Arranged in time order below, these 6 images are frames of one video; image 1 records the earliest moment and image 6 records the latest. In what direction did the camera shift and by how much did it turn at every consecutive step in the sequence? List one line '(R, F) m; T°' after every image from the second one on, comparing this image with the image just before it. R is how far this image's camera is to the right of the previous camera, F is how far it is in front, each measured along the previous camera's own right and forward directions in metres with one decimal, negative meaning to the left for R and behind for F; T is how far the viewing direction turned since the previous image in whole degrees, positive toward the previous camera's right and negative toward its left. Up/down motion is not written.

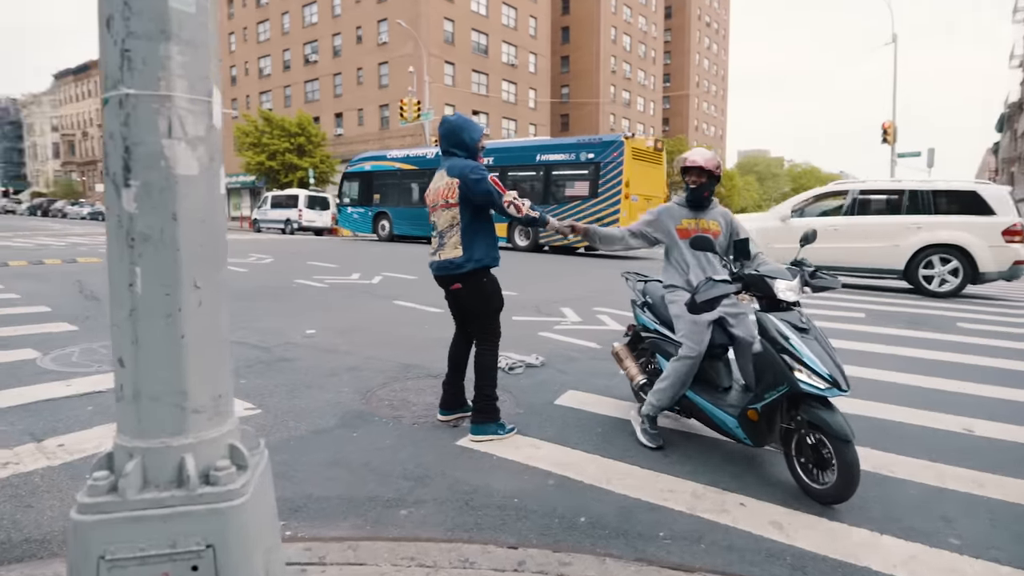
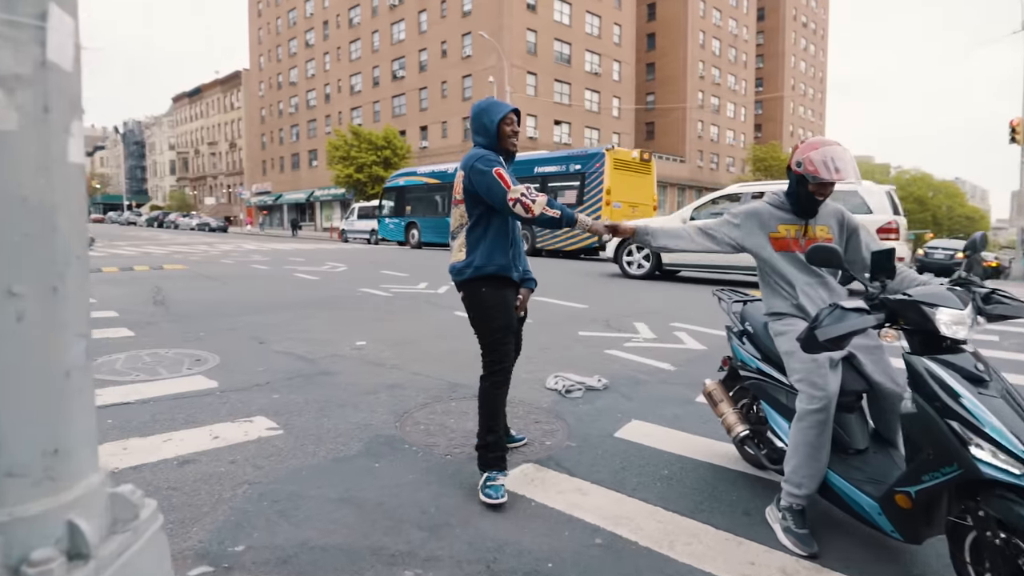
(+0.2, +0.6) m; -8°
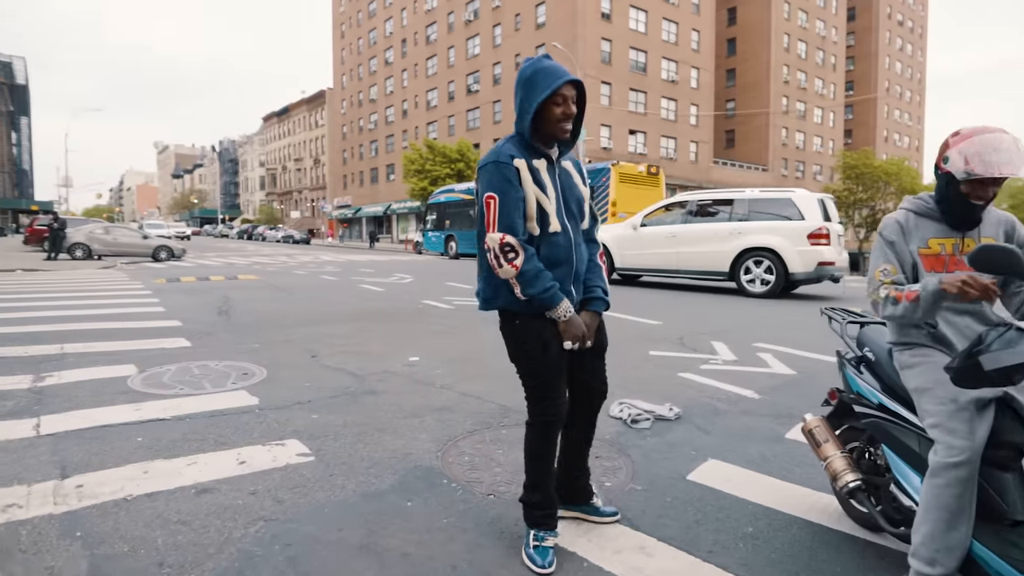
(+0.1, +0.5) m; -7°
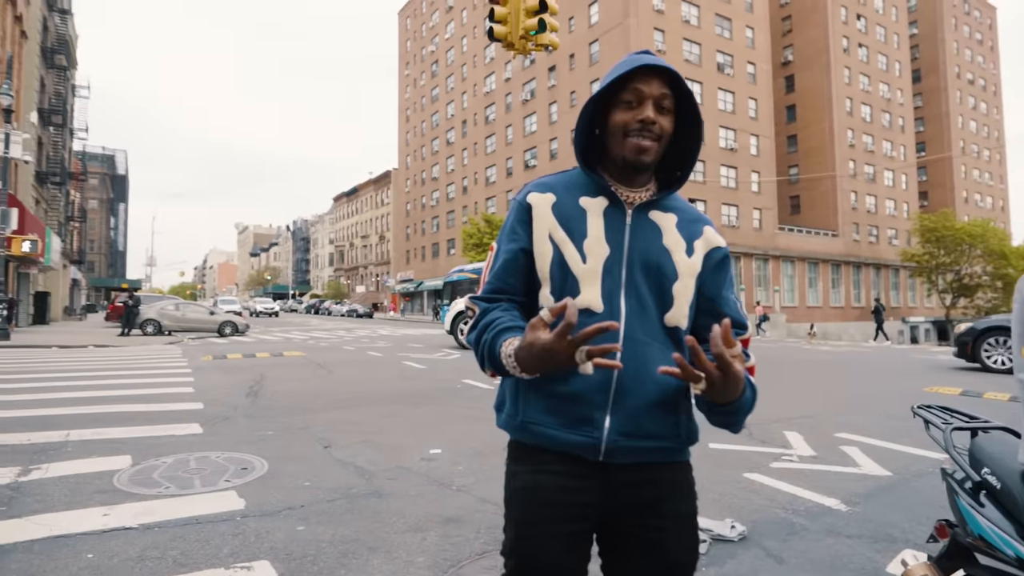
(+0.2, +0.6) m; -6°
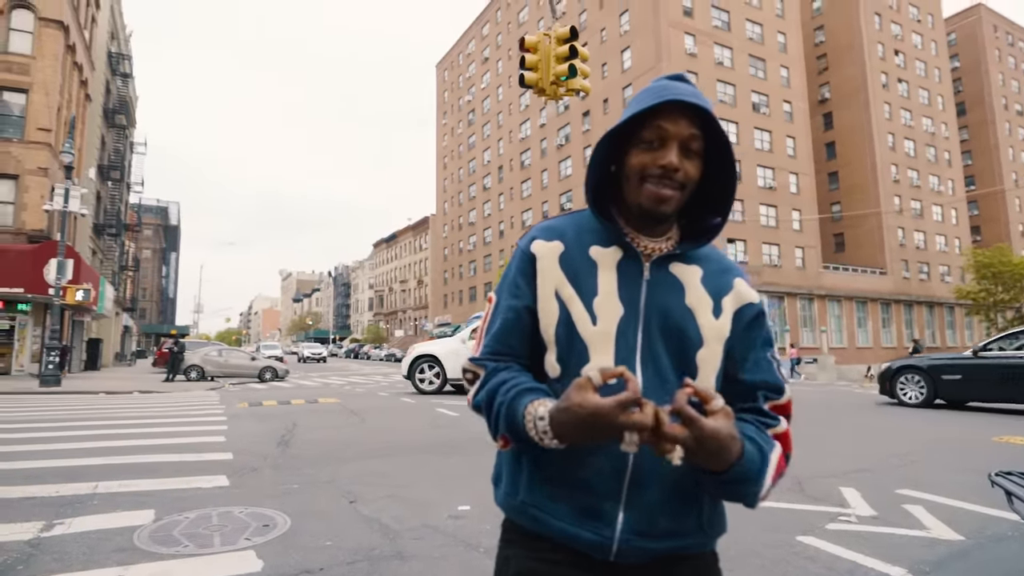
(+0.1, +0.2) m; -3°
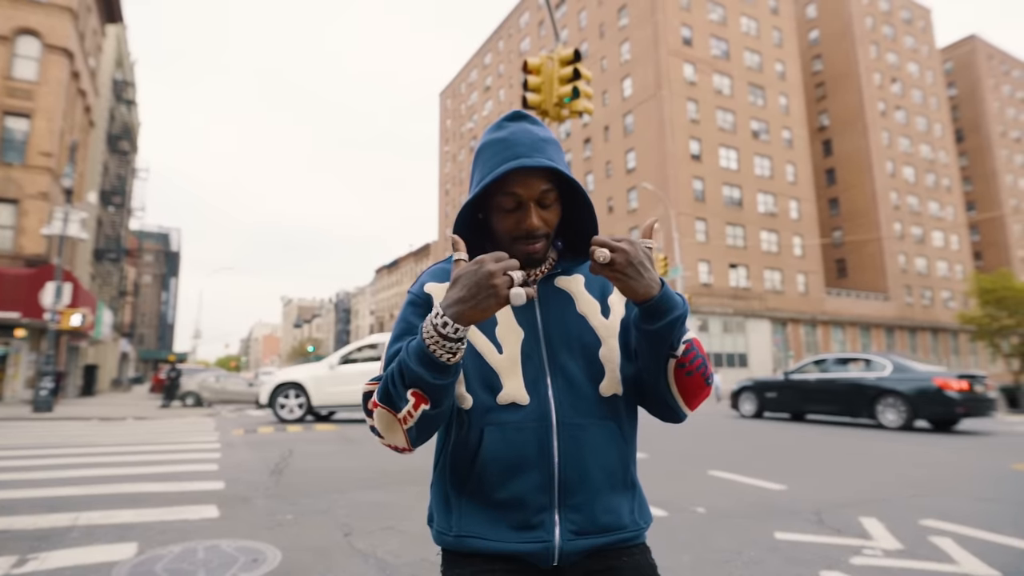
(0.0, +0.2) m; 0°
